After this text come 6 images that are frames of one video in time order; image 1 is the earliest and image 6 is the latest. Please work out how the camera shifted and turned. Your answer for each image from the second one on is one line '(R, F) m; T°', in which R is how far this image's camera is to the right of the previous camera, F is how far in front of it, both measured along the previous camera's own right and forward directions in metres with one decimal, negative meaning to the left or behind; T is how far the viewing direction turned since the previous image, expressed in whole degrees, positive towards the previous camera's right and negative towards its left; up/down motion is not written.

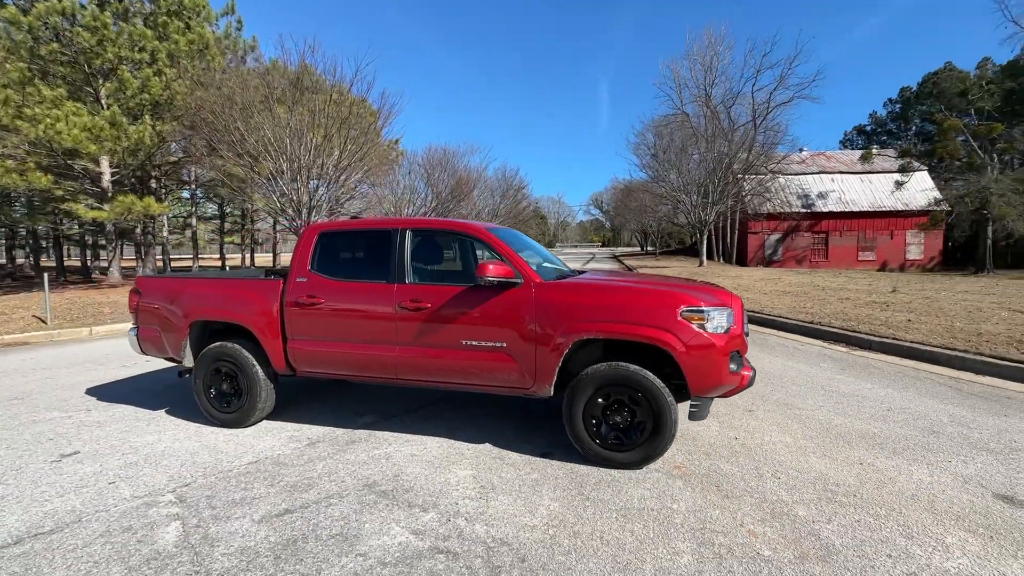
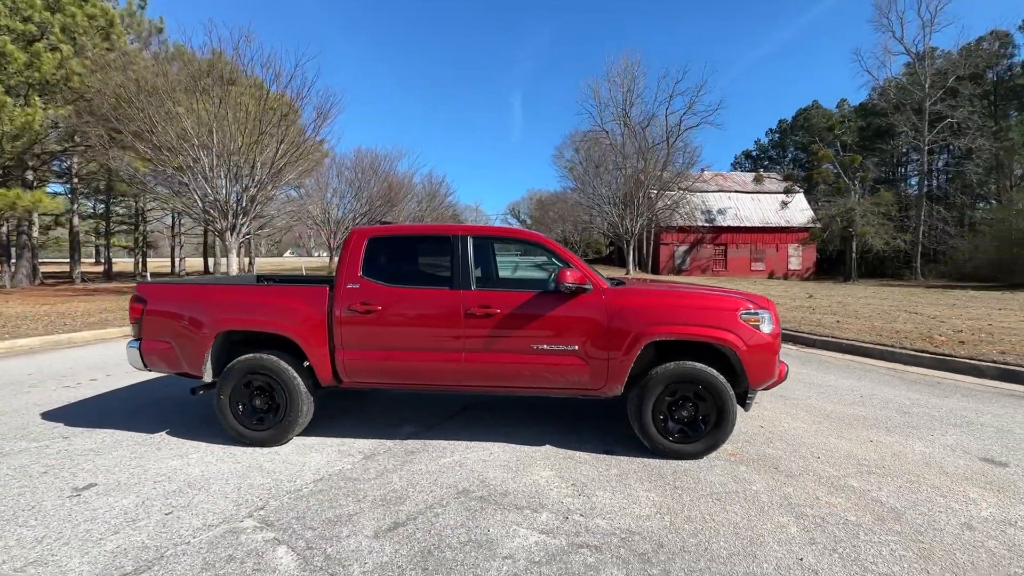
(-1.4, 0.0) m; +10°
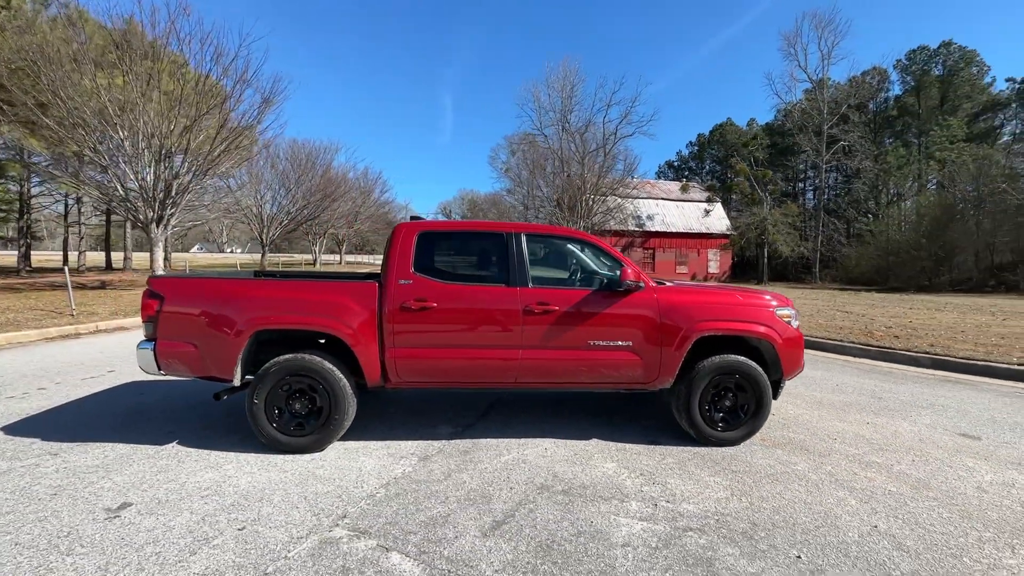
(-1.2, +0.1) m; +9°
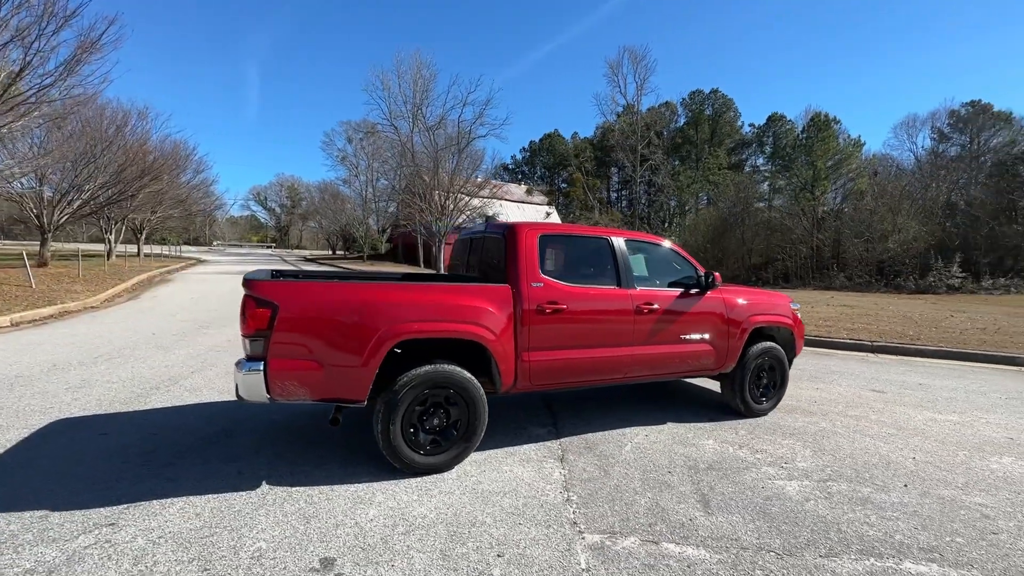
(-2.6, +0.4) m; +21°
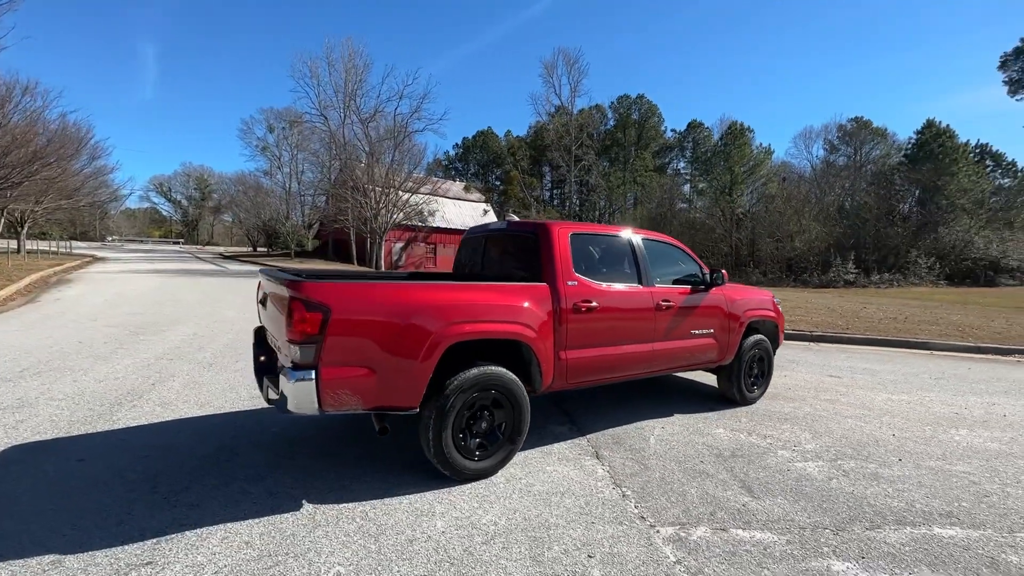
(-0.9, +0.1) m; +9°
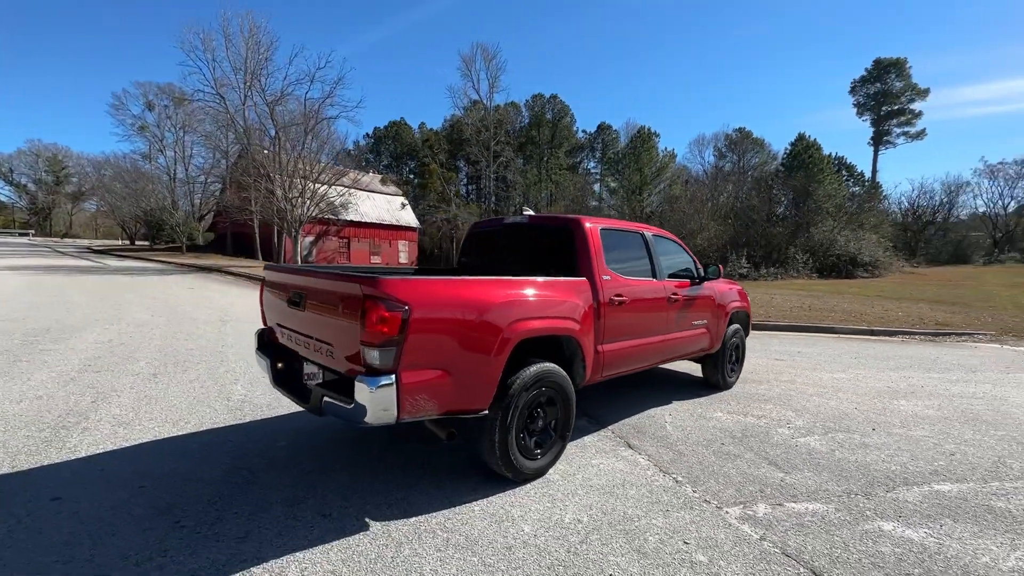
(-1.1, +0.2) m; +11°
